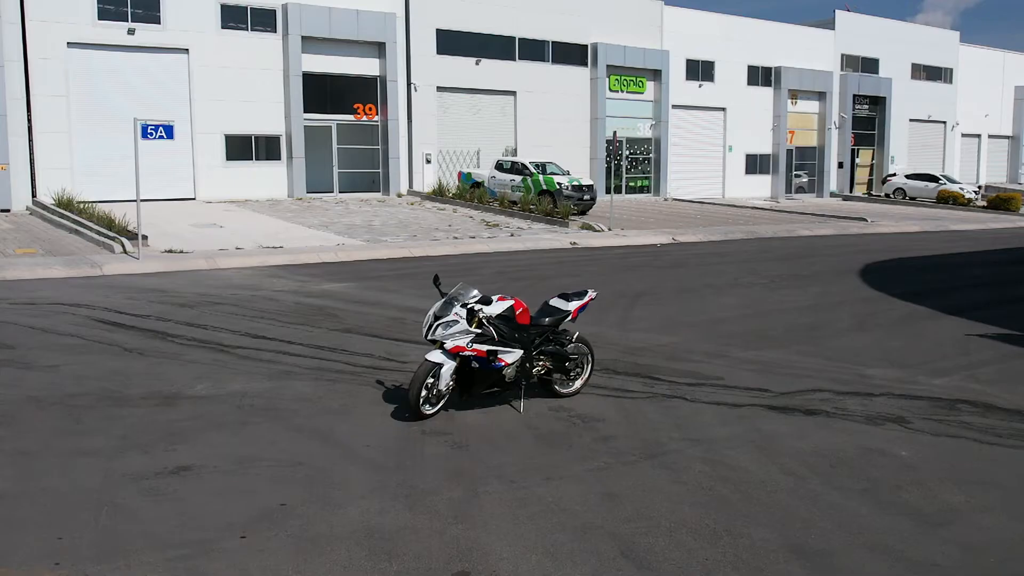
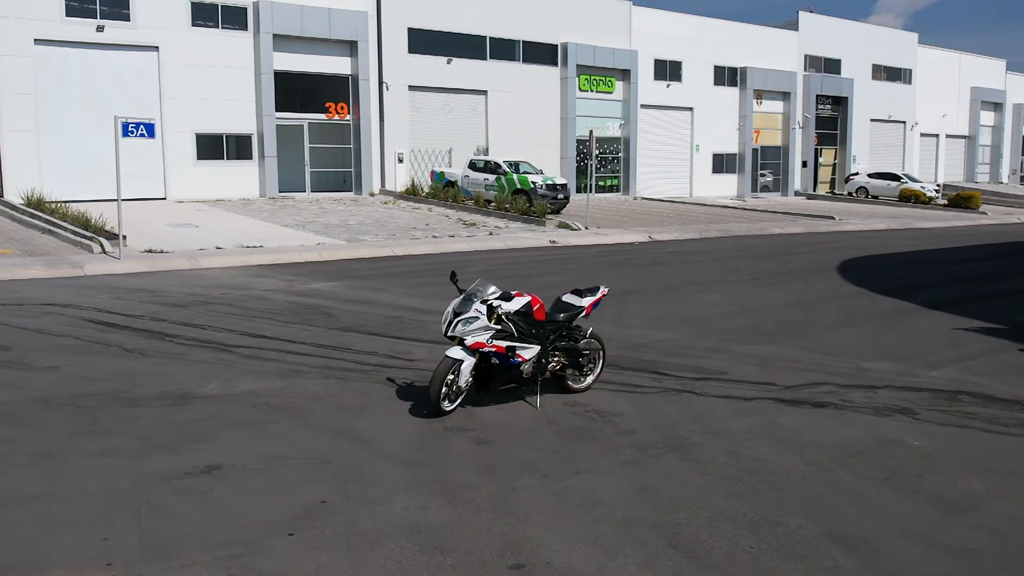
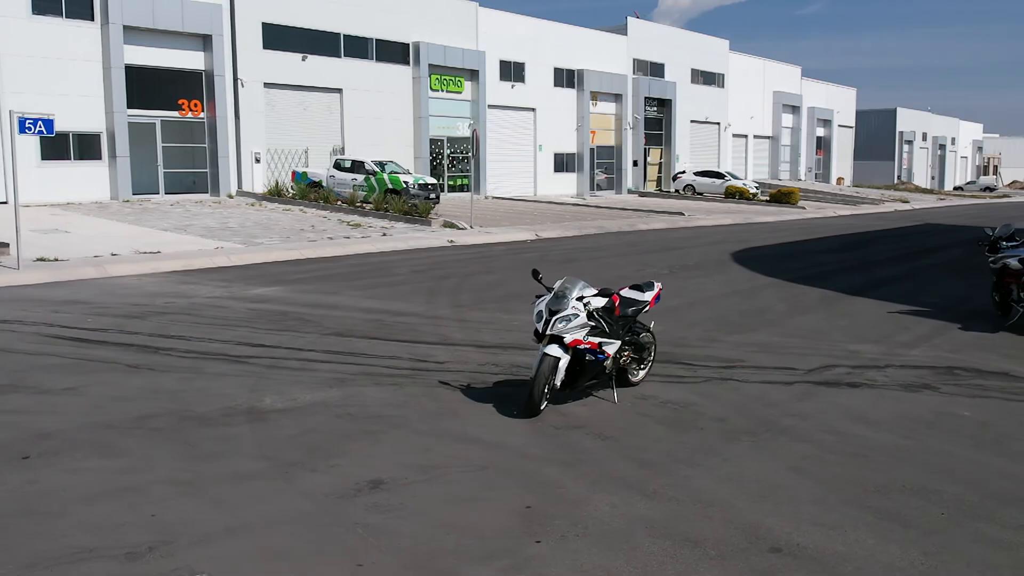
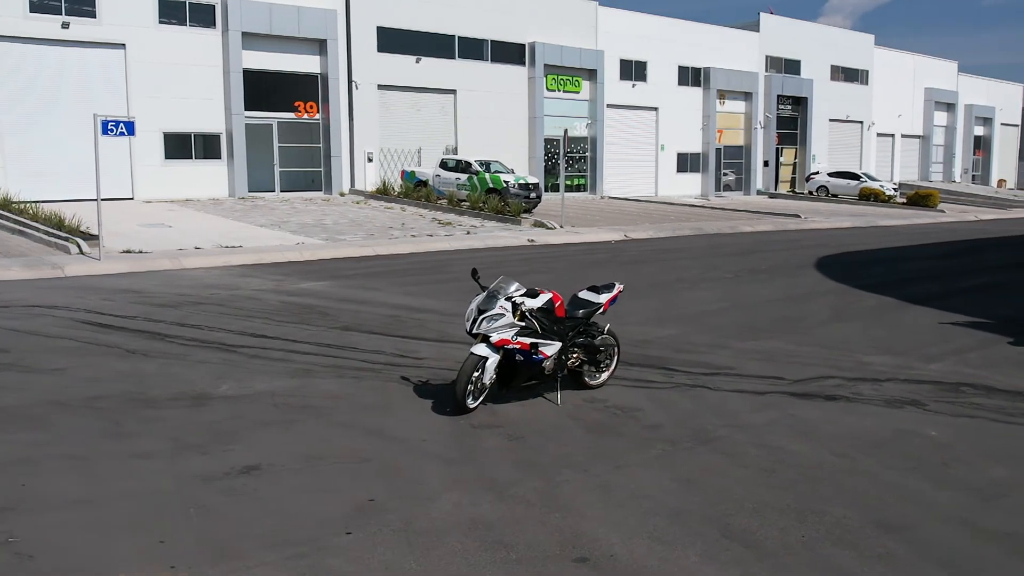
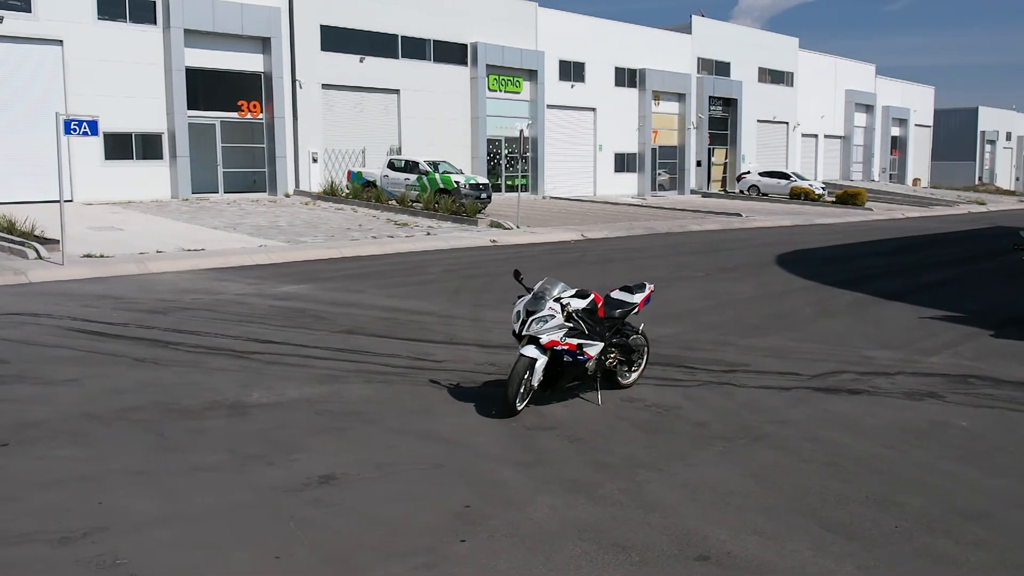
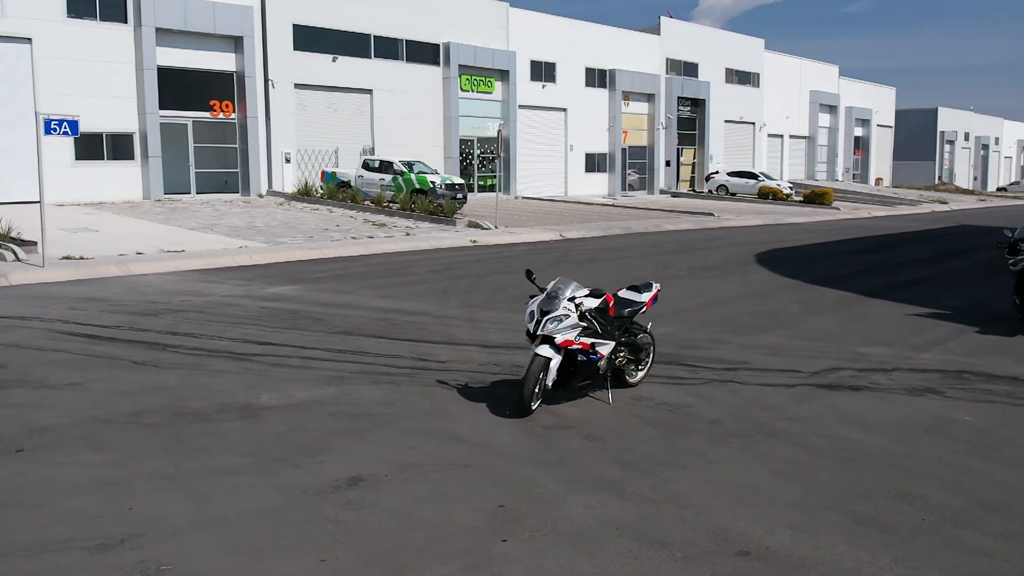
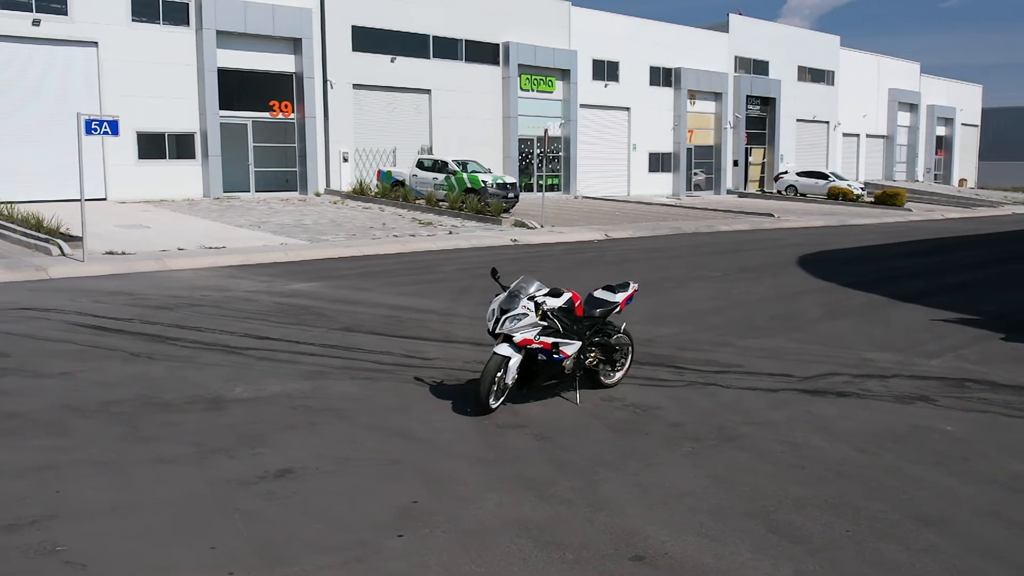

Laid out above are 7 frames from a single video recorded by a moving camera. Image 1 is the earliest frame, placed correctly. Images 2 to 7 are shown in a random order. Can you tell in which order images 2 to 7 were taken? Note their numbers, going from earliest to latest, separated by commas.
2, 4, 7, 5, 6, 3
